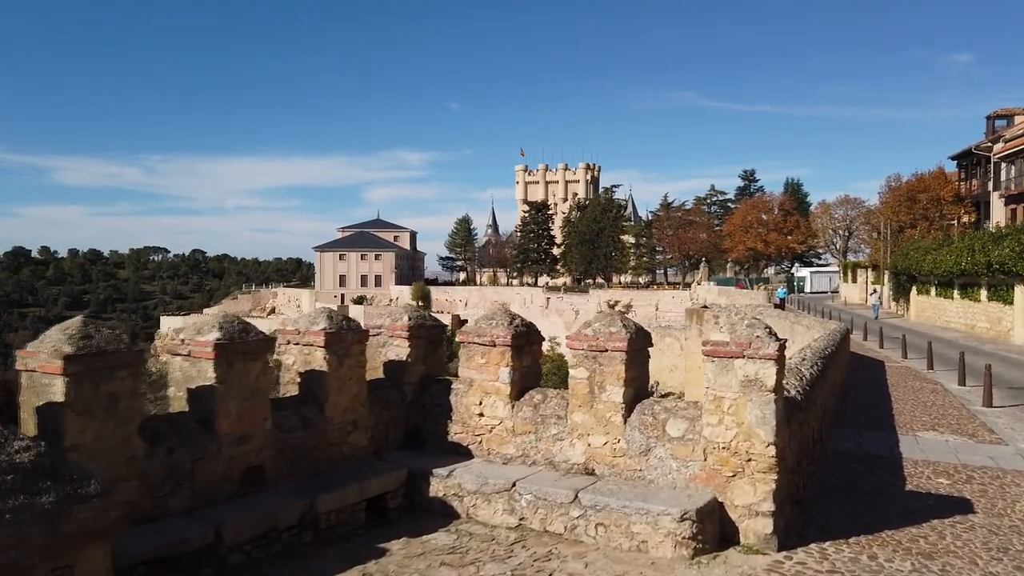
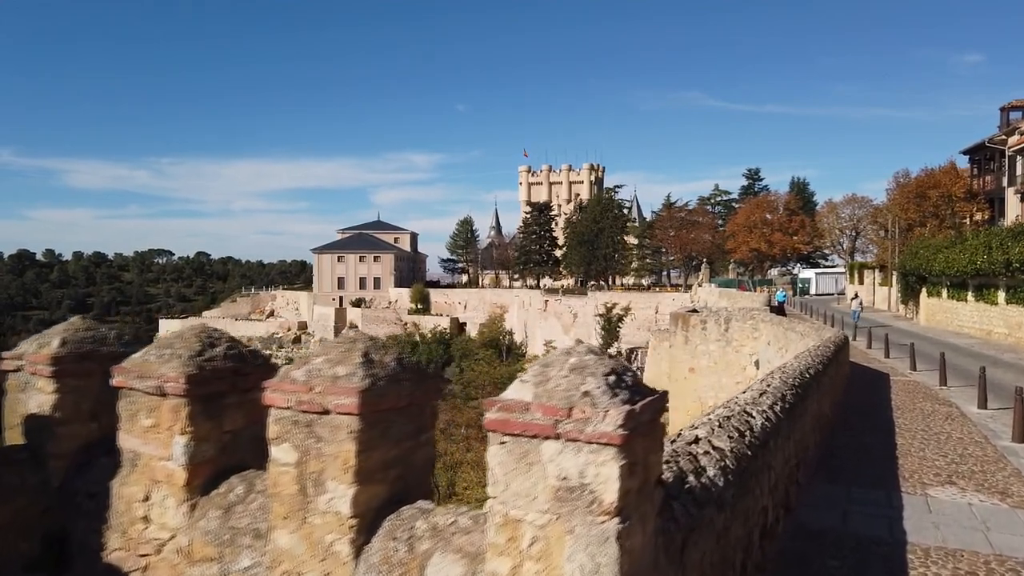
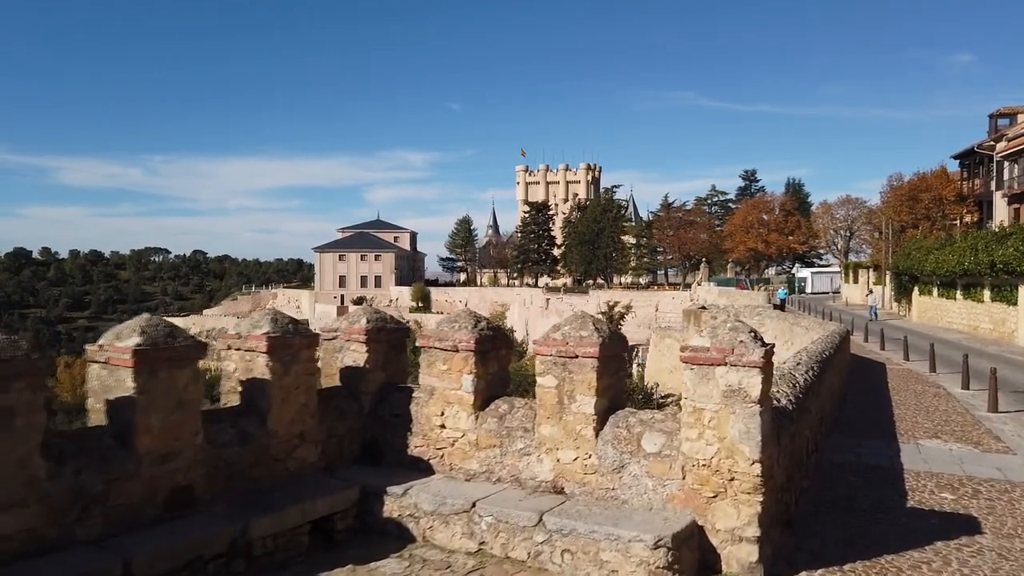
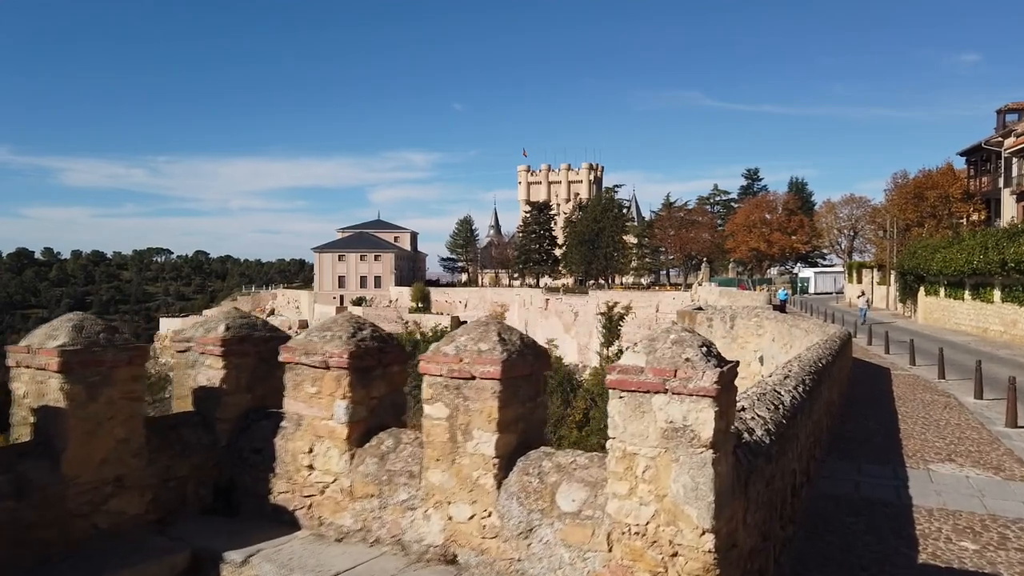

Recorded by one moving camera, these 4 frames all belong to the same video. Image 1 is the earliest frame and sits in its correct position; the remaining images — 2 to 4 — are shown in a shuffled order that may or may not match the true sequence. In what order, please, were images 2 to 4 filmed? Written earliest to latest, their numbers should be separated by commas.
3, 4, 2
